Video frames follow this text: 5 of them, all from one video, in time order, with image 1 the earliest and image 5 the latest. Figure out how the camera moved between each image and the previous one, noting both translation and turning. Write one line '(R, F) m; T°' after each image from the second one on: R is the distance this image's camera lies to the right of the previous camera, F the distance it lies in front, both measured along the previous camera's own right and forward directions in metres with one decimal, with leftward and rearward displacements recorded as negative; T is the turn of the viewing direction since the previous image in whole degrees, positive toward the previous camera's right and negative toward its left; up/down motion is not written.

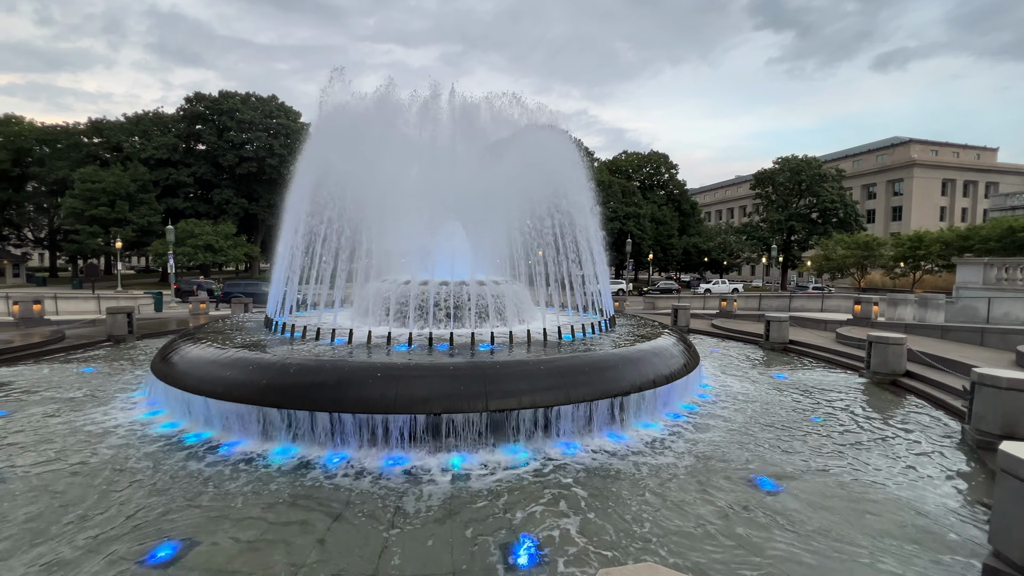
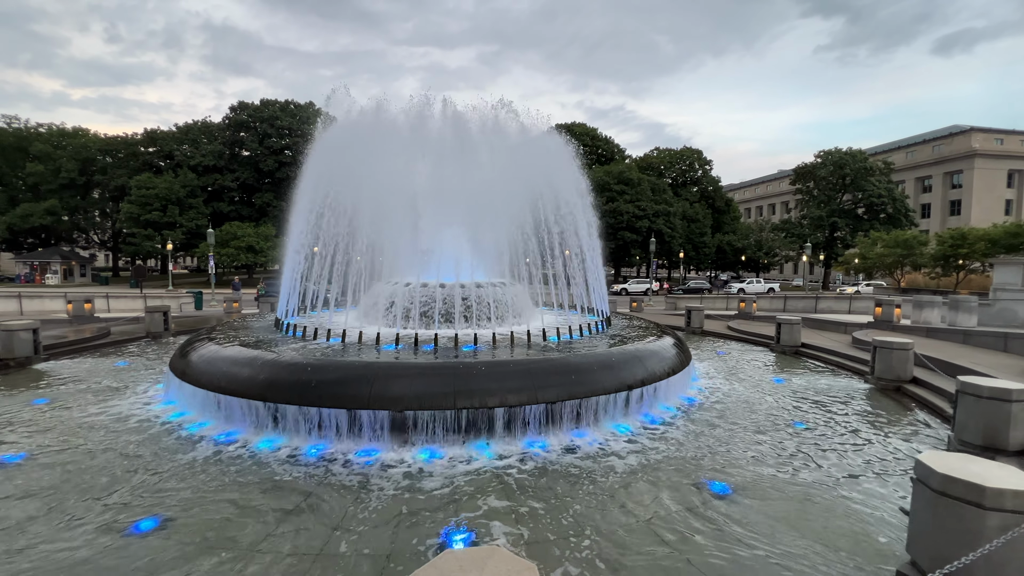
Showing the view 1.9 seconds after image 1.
(+0.9, -0.2) m; -5°
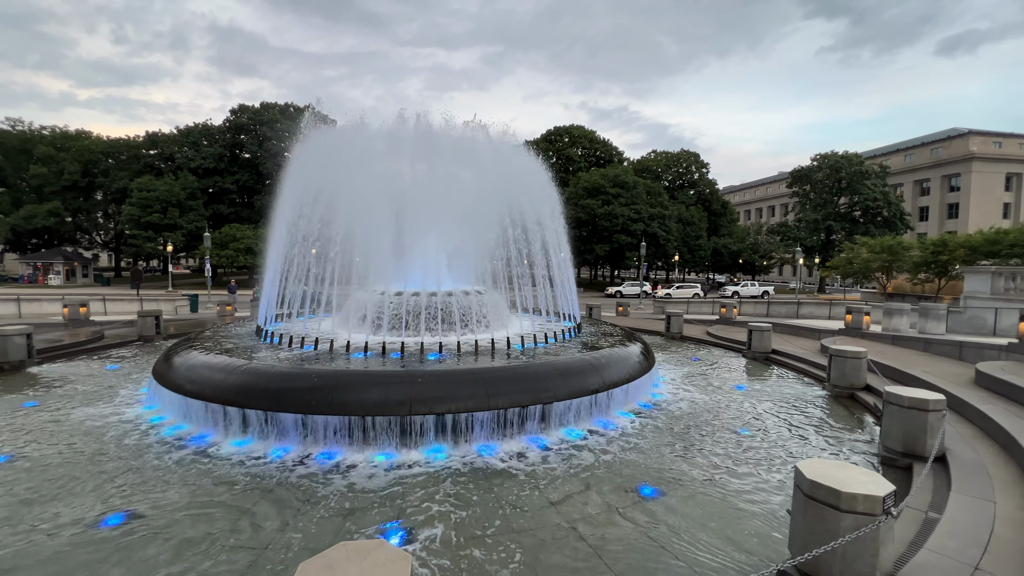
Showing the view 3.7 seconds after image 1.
(+0.7, -0.4) m; 0°
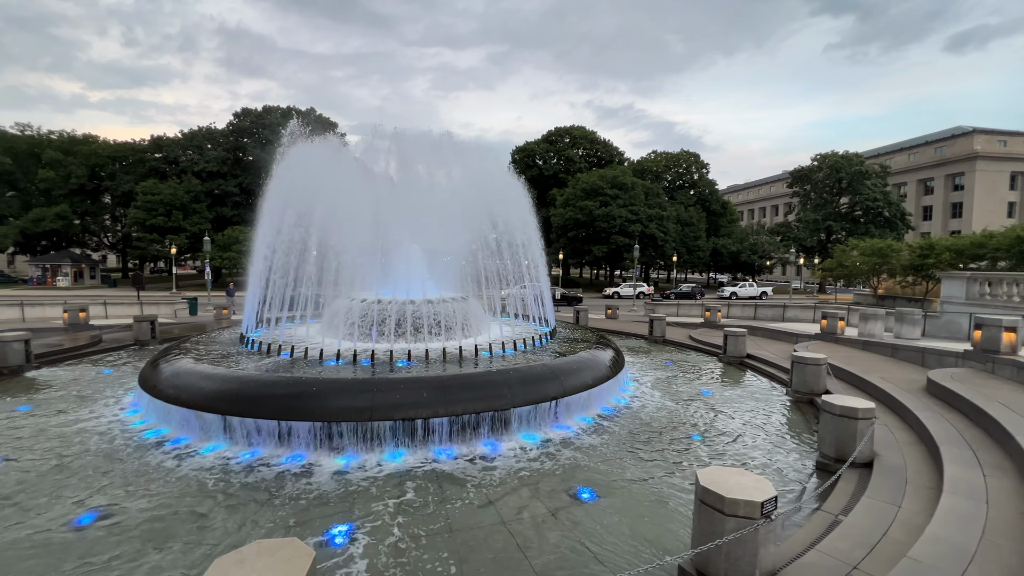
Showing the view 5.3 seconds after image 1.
(+0.8, -0.4) m; -1°
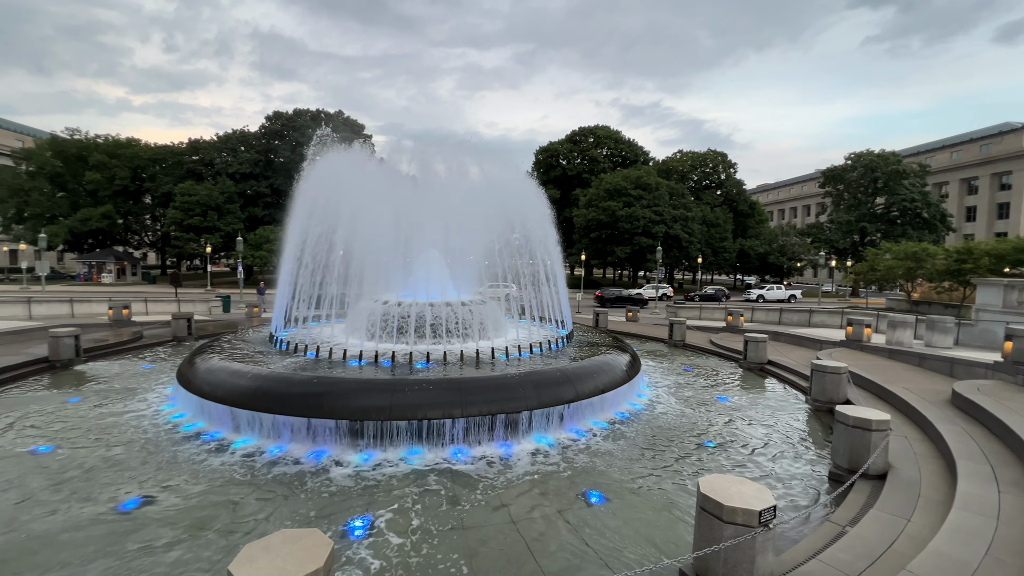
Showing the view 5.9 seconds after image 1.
(+0.2, -0.2) m; -3°
